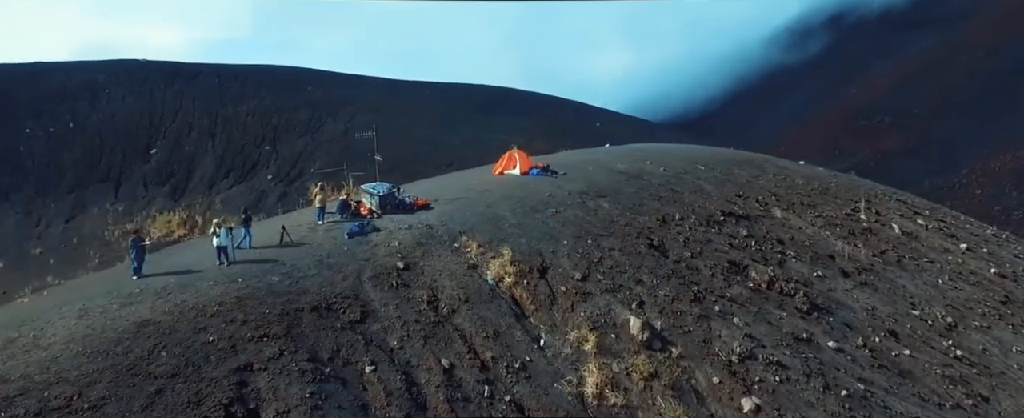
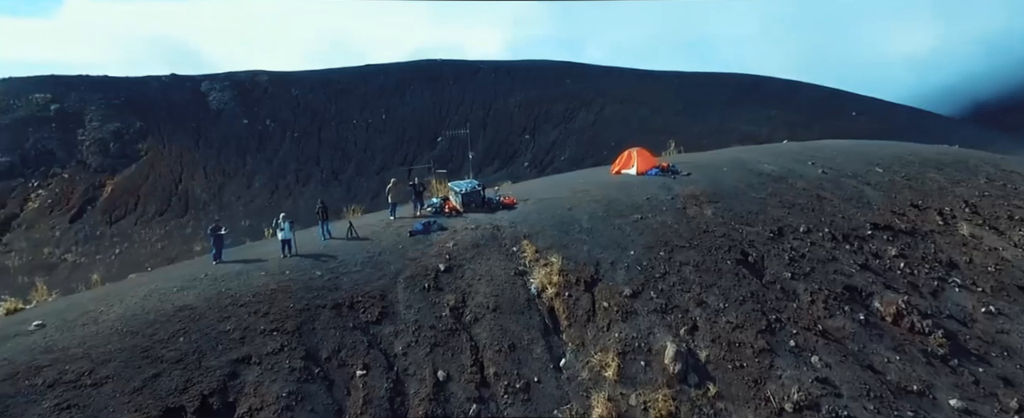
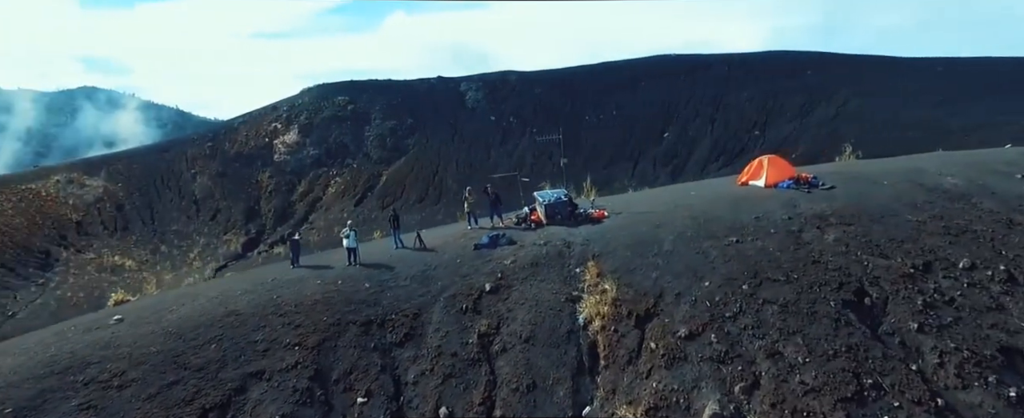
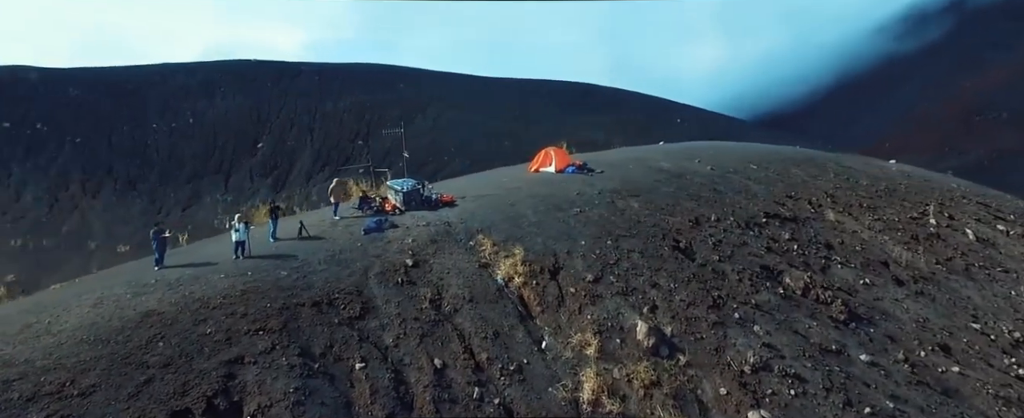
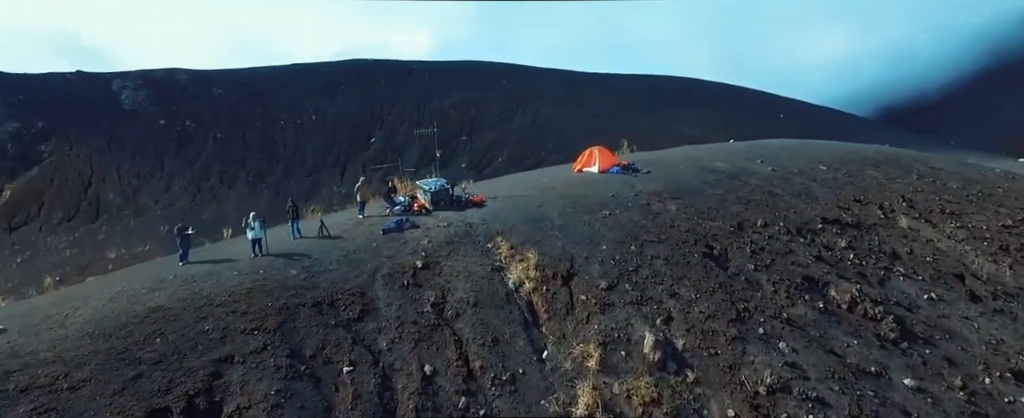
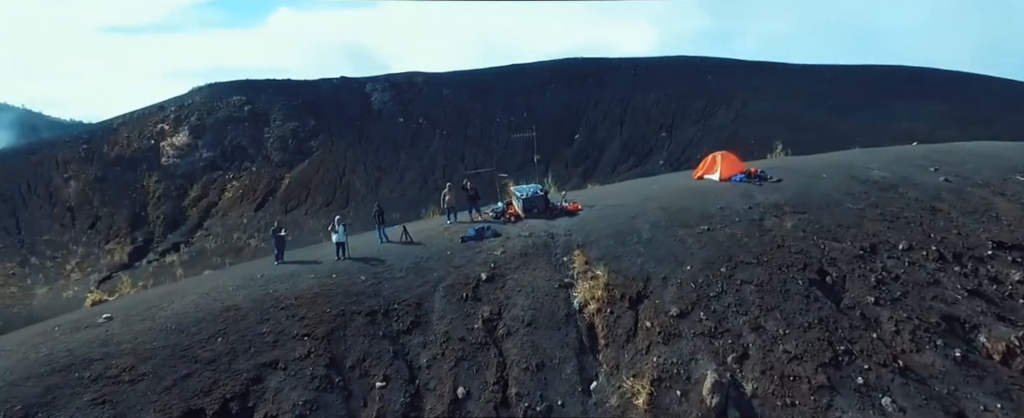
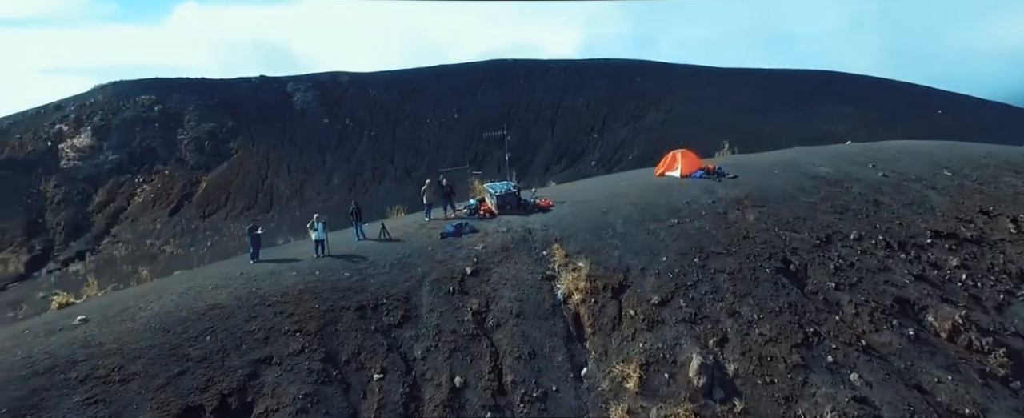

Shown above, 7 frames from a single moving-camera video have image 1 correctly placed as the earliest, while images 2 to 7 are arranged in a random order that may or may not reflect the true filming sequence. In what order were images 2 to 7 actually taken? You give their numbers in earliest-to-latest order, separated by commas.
4, 5, 2, 7, 6, 3
